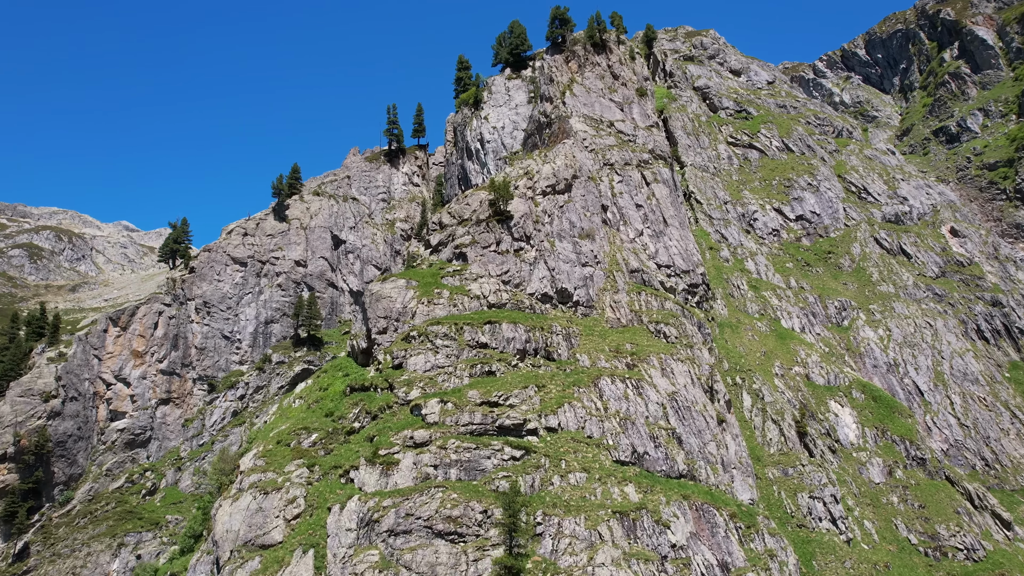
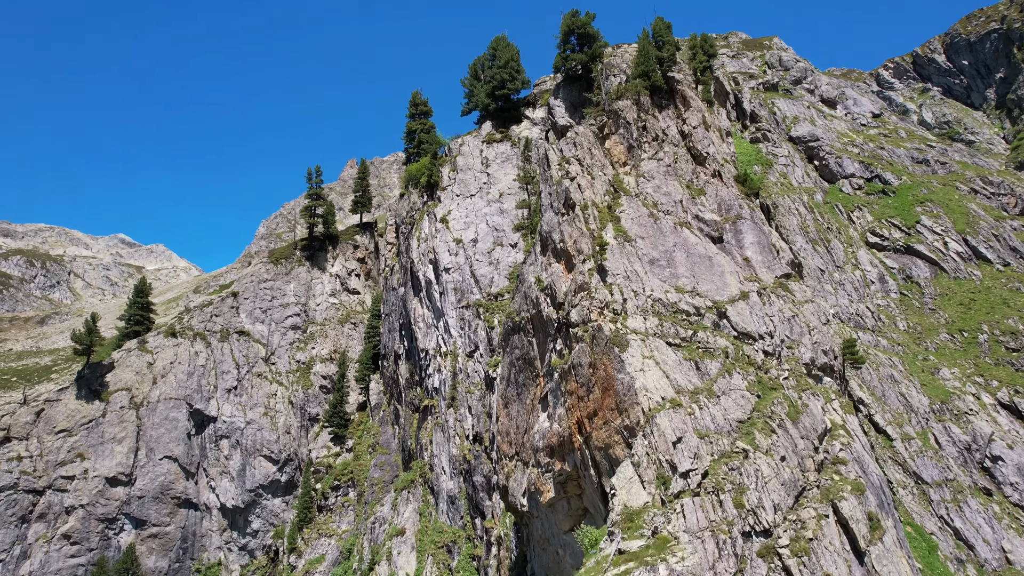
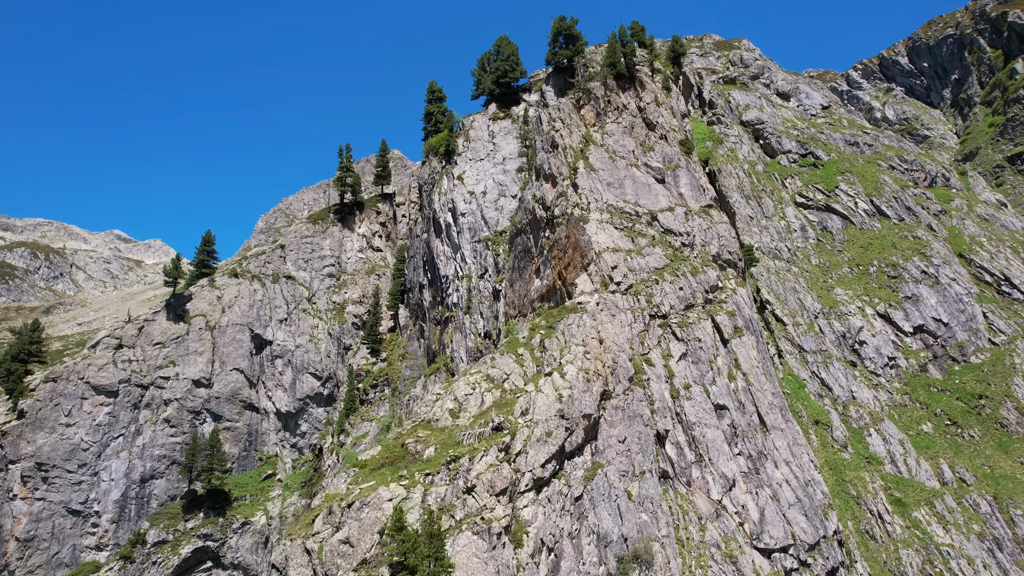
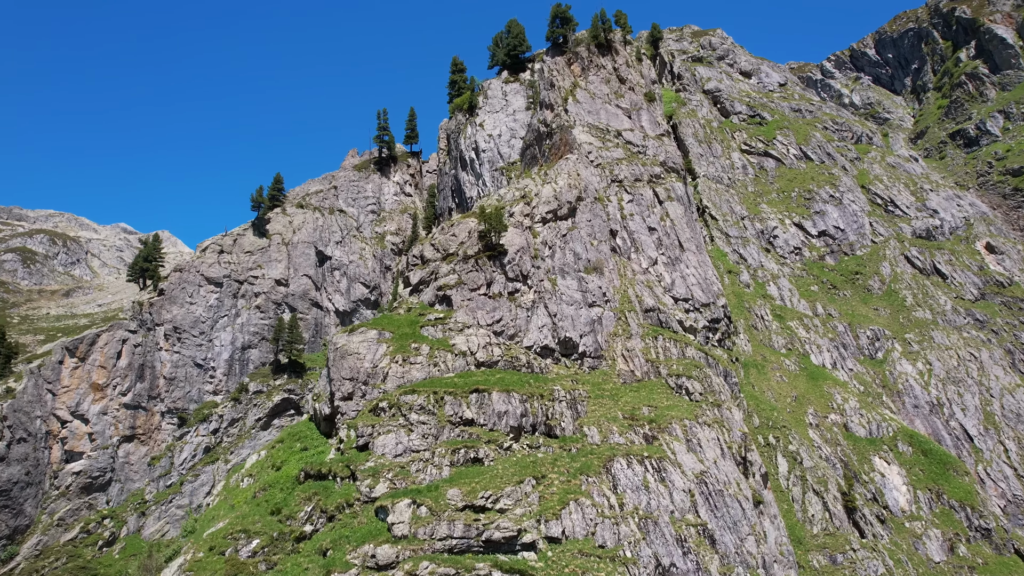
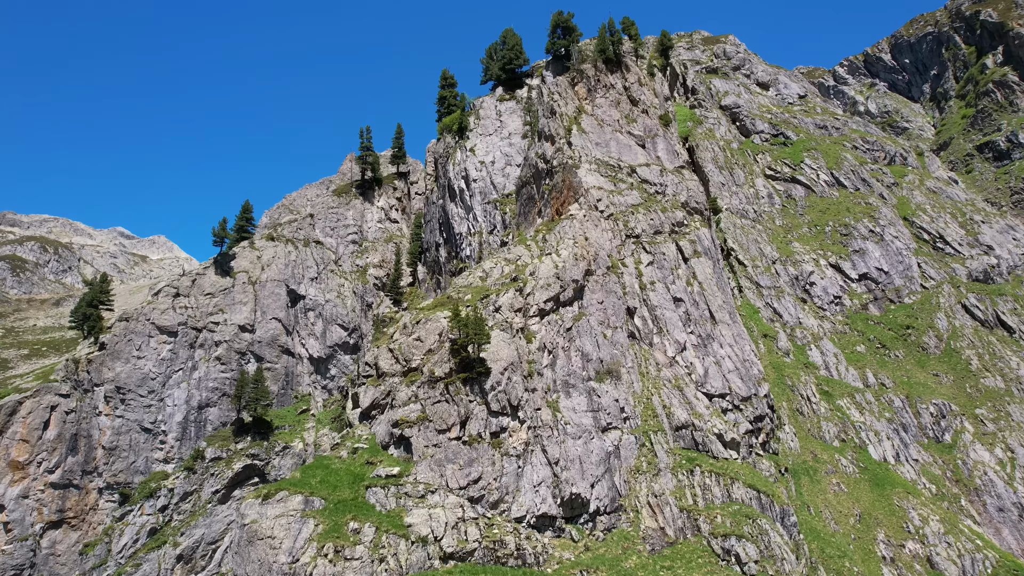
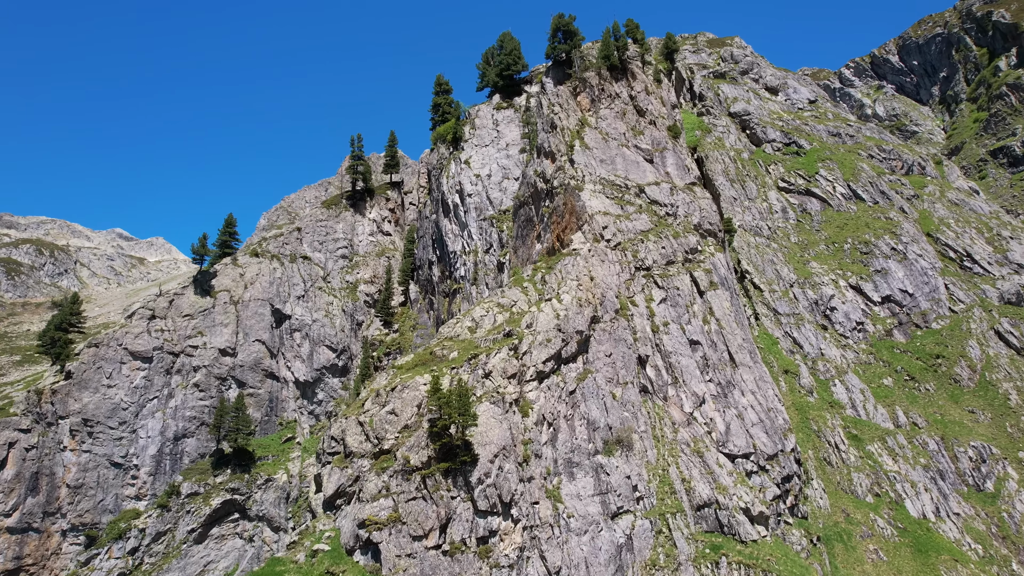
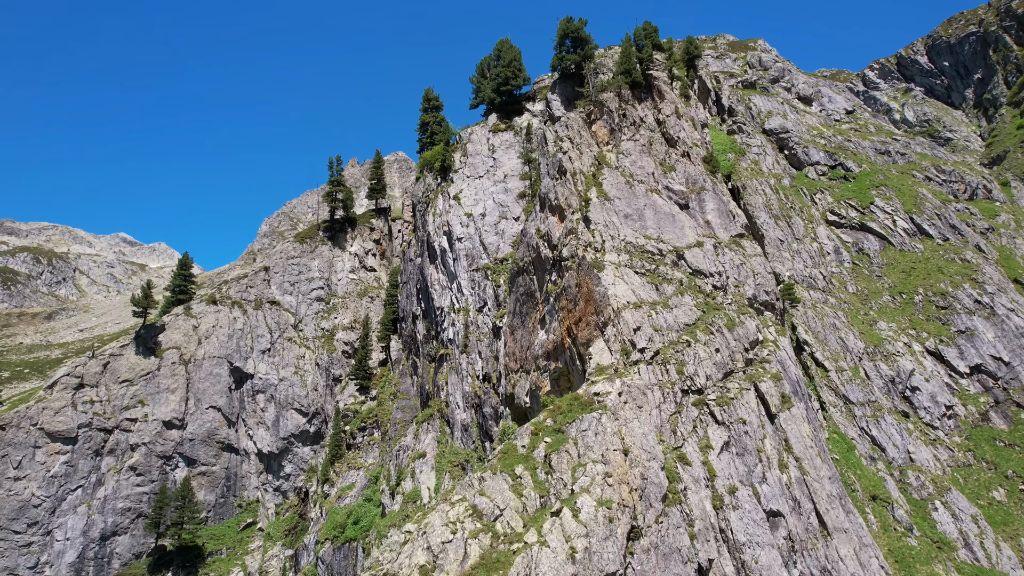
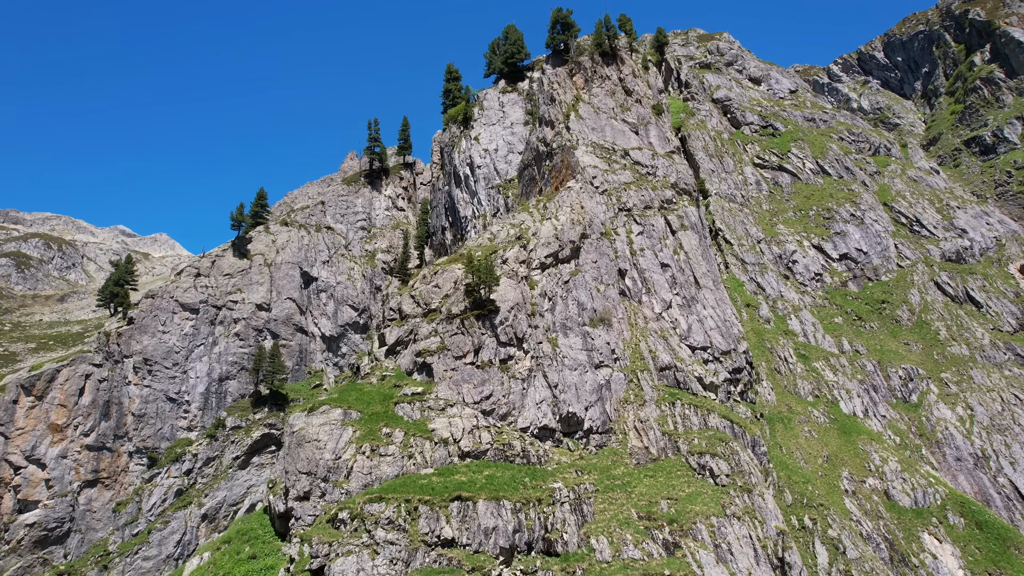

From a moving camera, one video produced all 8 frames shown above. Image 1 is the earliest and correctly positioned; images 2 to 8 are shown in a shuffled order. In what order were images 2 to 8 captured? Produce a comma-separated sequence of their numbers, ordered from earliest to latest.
4, 8, 5, 6, 3, 7, 2
